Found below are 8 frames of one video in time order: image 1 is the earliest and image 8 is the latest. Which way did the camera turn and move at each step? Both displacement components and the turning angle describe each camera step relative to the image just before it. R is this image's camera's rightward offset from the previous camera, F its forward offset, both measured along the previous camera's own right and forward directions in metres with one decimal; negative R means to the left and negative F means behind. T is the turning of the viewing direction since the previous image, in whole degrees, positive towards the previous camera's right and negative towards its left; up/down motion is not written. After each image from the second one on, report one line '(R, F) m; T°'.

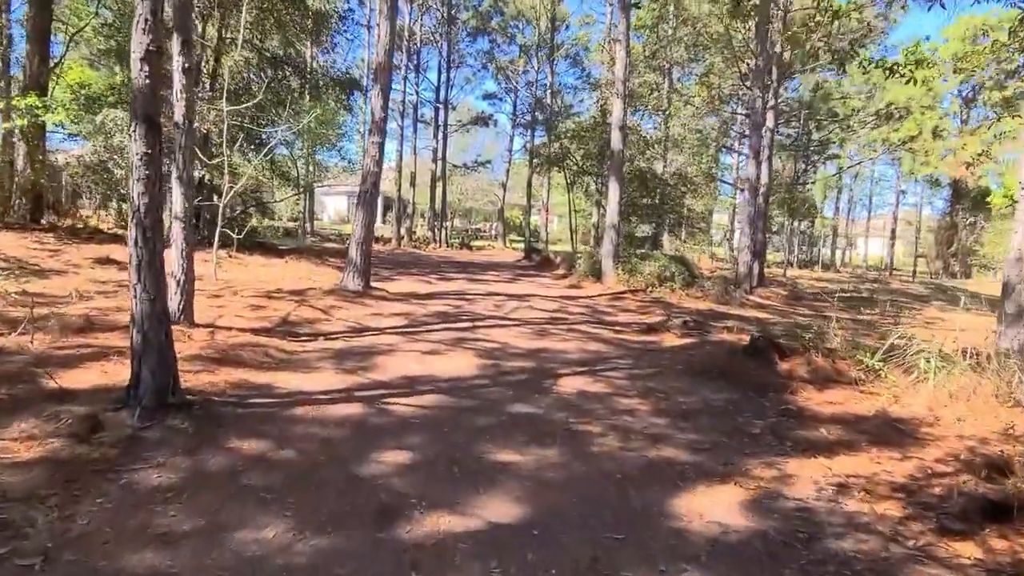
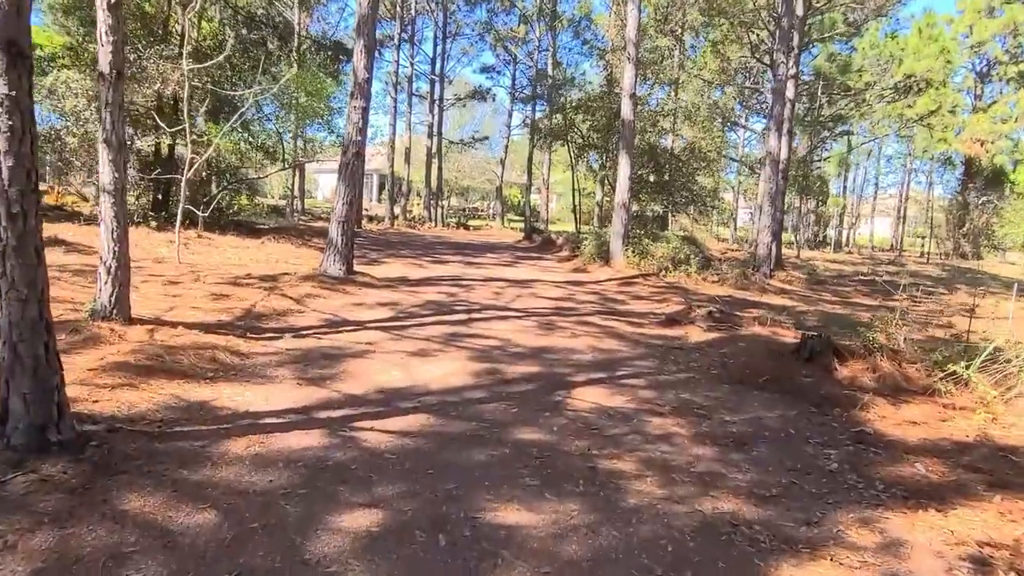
(0.0, +1.2) m; 0°
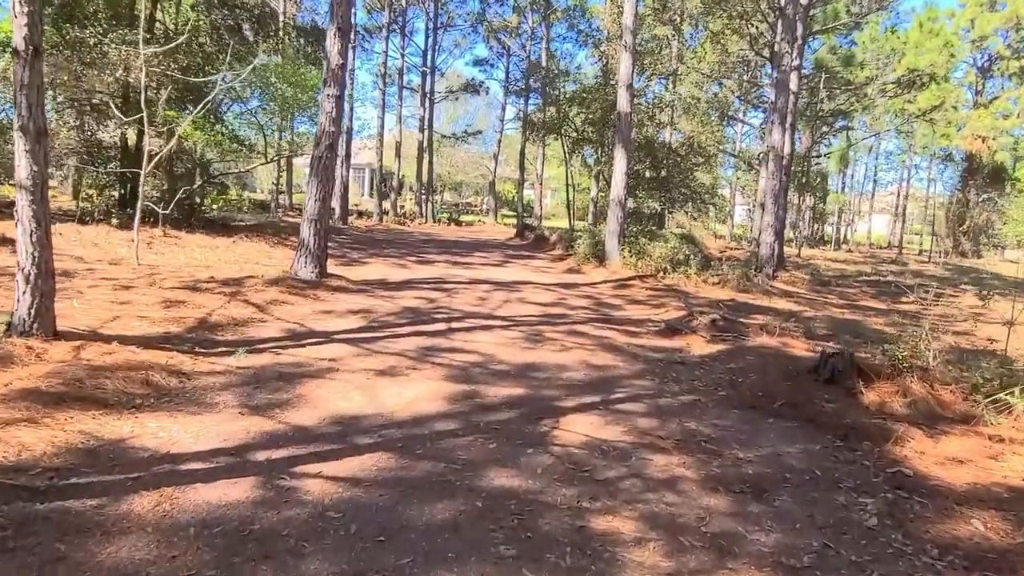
(+0.1, +0.7) m; 0°
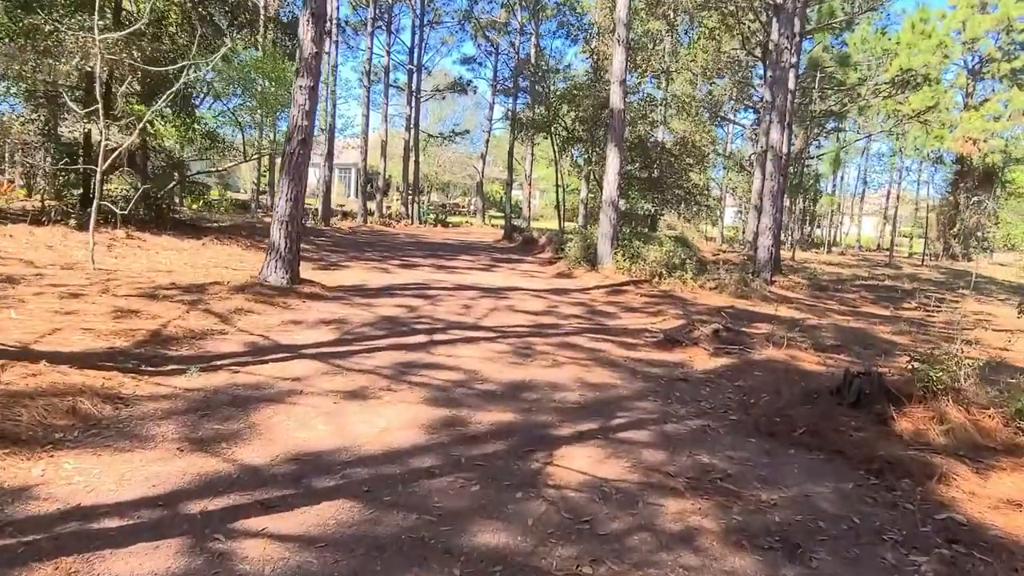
(0.0, +0.6) m; +1°
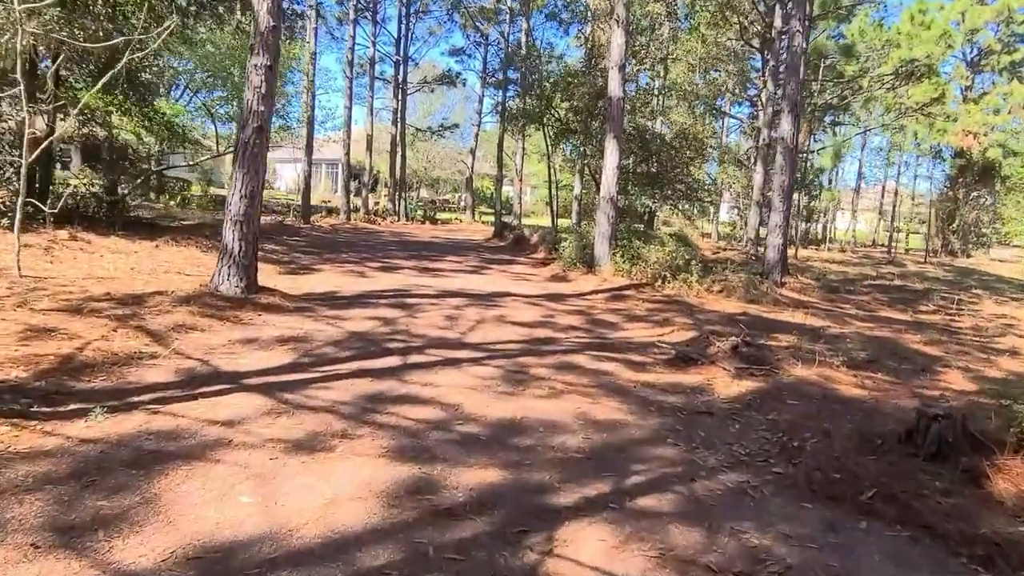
(0.0, +1.0) m; +1°
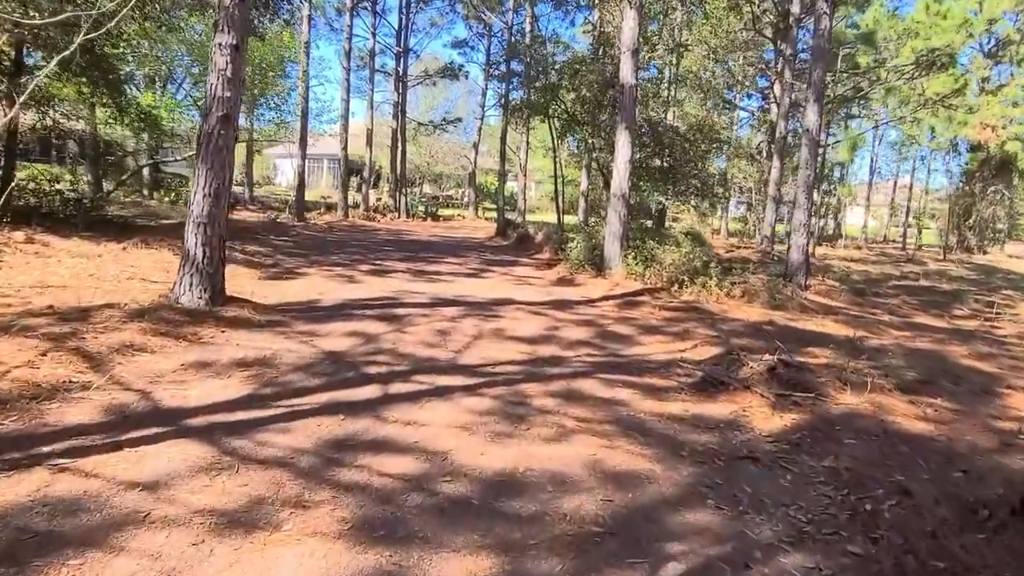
(0.0, +0.8) m; 0°
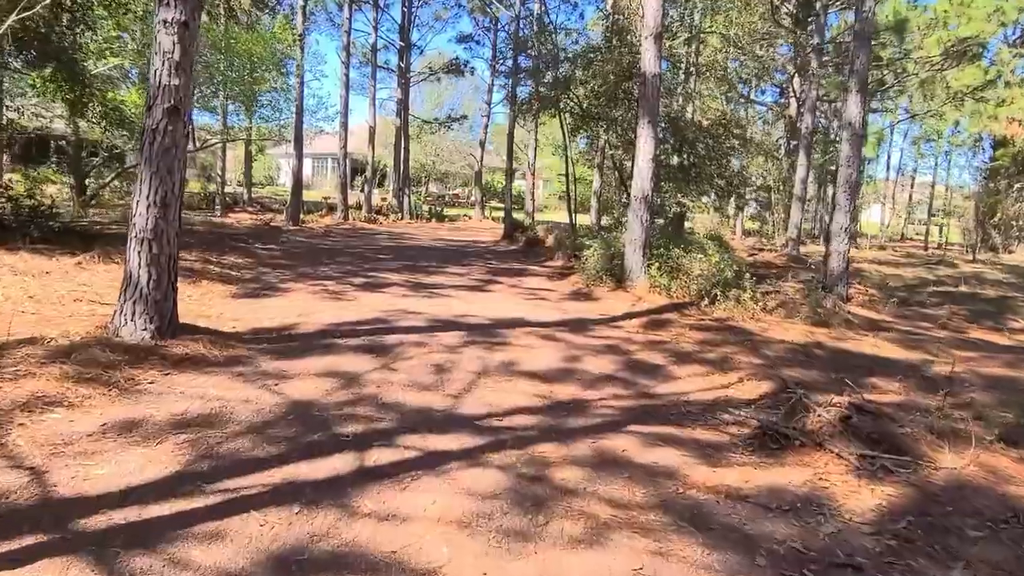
(0.0, +1.0) m; -1°
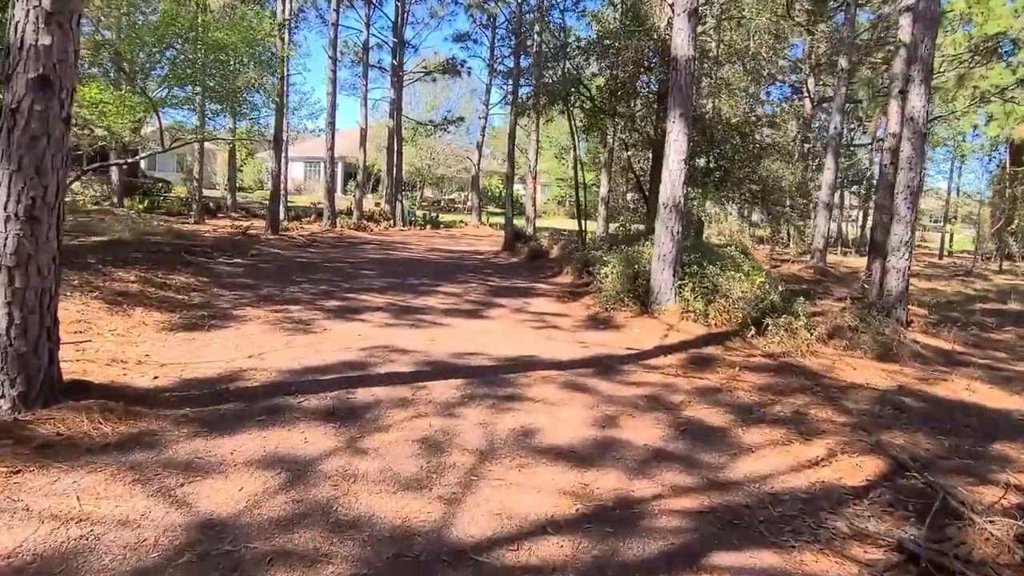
(-0.1, +1.4) m; 0°
